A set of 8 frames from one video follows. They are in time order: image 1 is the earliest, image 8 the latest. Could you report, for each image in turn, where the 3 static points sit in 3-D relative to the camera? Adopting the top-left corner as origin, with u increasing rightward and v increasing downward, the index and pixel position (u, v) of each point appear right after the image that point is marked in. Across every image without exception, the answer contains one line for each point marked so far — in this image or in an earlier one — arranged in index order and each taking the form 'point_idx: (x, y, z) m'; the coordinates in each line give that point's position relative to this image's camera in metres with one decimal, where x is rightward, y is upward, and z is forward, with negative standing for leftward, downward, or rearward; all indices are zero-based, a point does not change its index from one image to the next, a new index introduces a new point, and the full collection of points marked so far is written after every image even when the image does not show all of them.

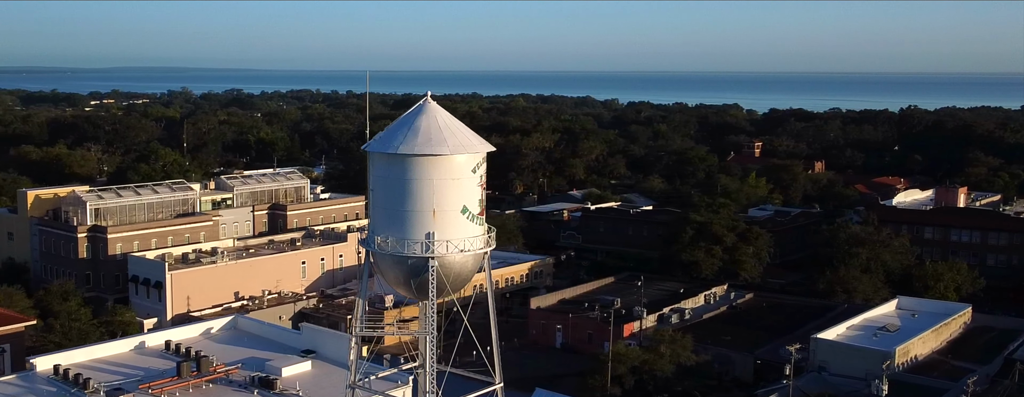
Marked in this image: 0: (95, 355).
0: (-6.9, -2.6, +17.9) m
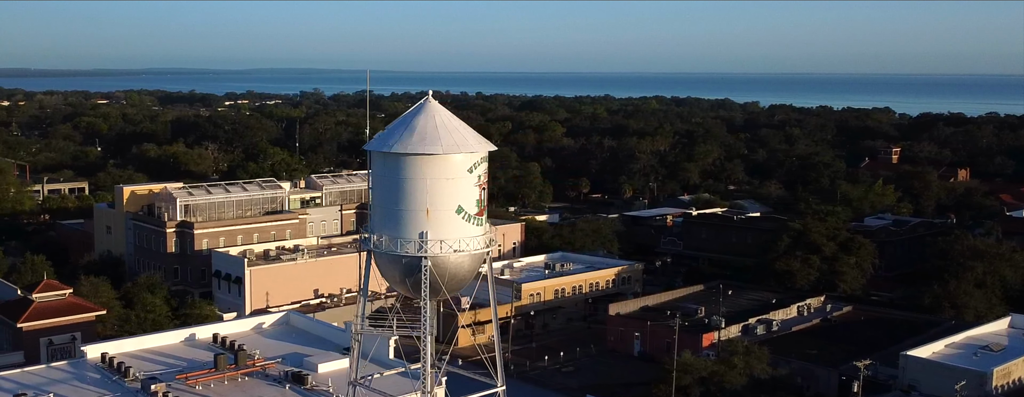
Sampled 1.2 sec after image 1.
0: (-6.3, -2.5, +18.7) m
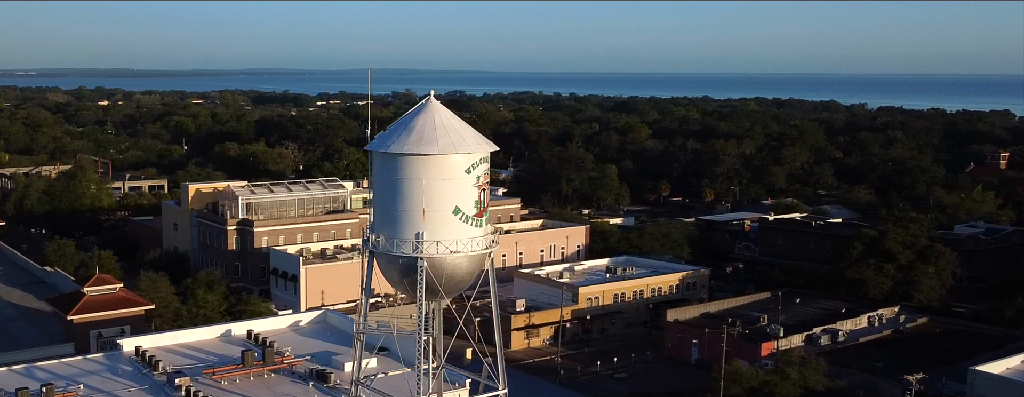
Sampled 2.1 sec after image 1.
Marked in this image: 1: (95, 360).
0: (-5.9, -2.5, +19.2) m
1: (-6.9, -2.7, +18.0) m
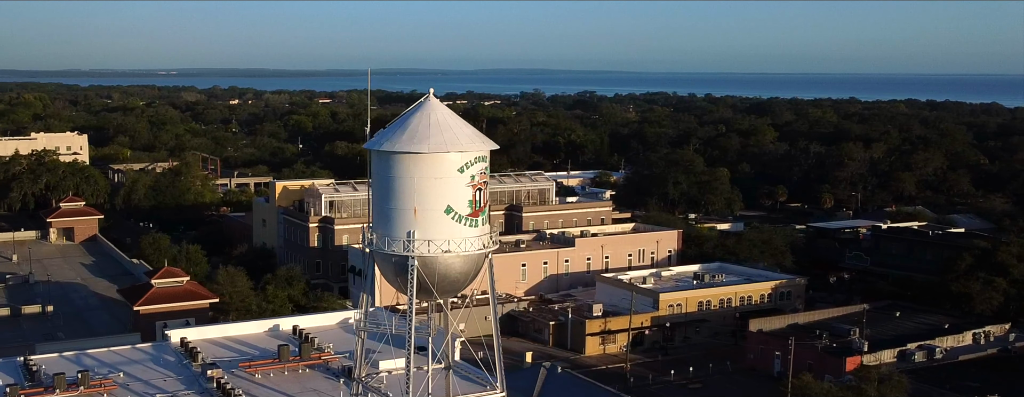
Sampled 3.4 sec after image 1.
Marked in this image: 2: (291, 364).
0: (-5.1, -2.4, +19.8) m
1: (-6.3, -2.6, +18.7) m
2: (-3.7, -2.8, +18.3) m
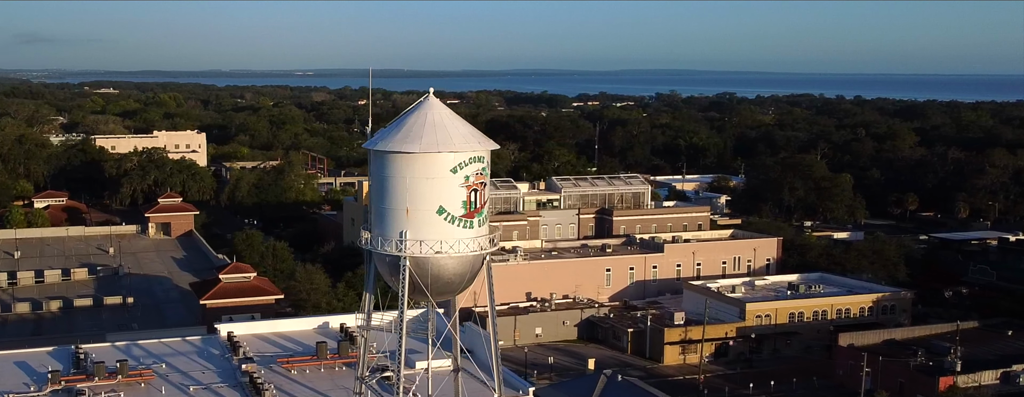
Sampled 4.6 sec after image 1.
0: (-4.3, -2.4, +20.2) m
1: (-5.7, -2.6, +19.3) m
2: (-3.1, -2.8, +18.5) m
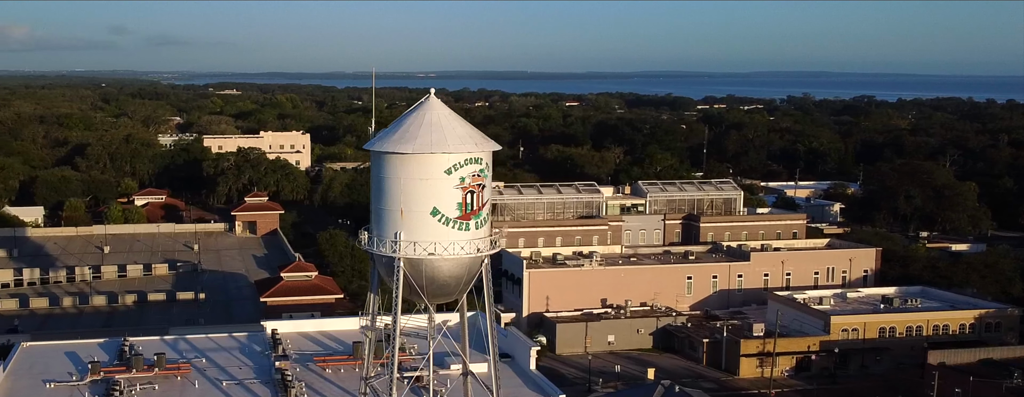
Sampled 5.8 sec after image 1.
0: (-3.5, -2.4, +20.4) m
1: (-5.0, -2.5, +19.7) m
2: (-2.6, -2.8, +18.6) m
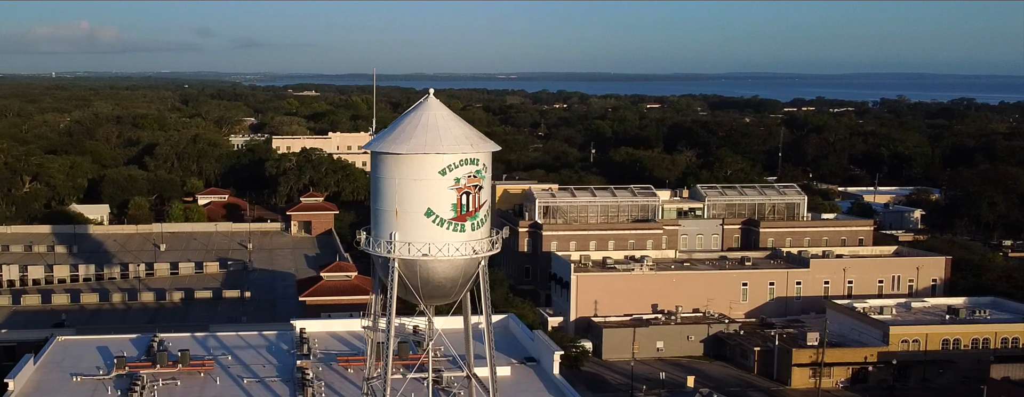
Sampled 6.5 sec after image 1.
0: (-2.9, -2.4, +20.4) m
1: (-4.5, -2.5, +19.9) m
2: (-2.2, -2.8, +18.5) m
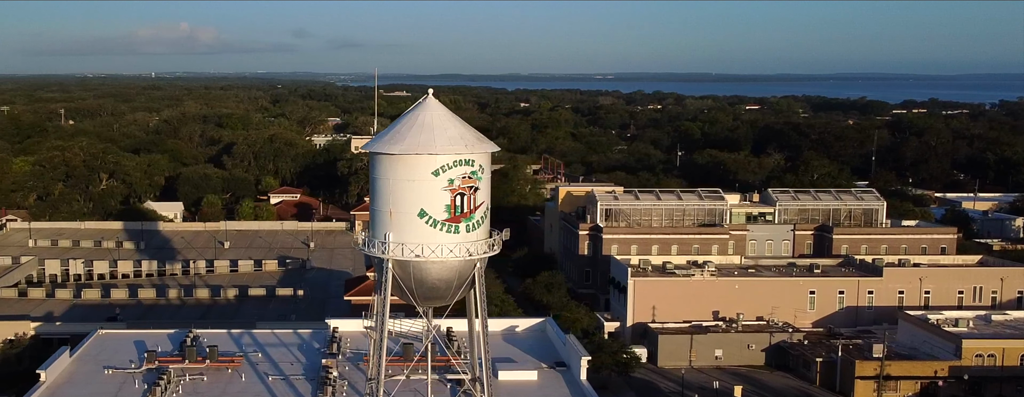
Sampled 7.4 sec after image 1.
0: (-2.3, -2.4, +20.4) m
1: (-3.9, -2.5, +20.0) m
2: (-1.8, -2.8, +18.4) m
